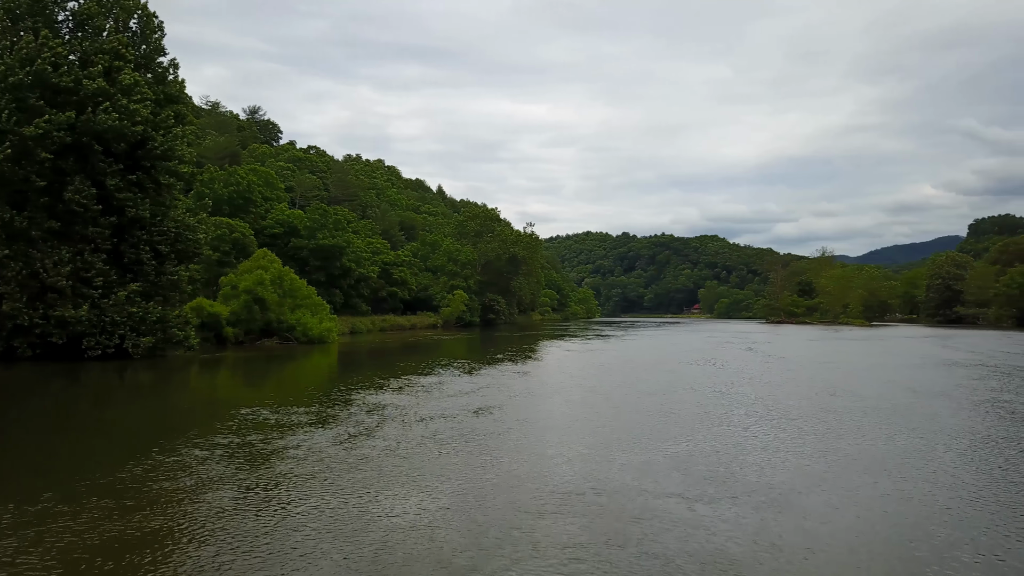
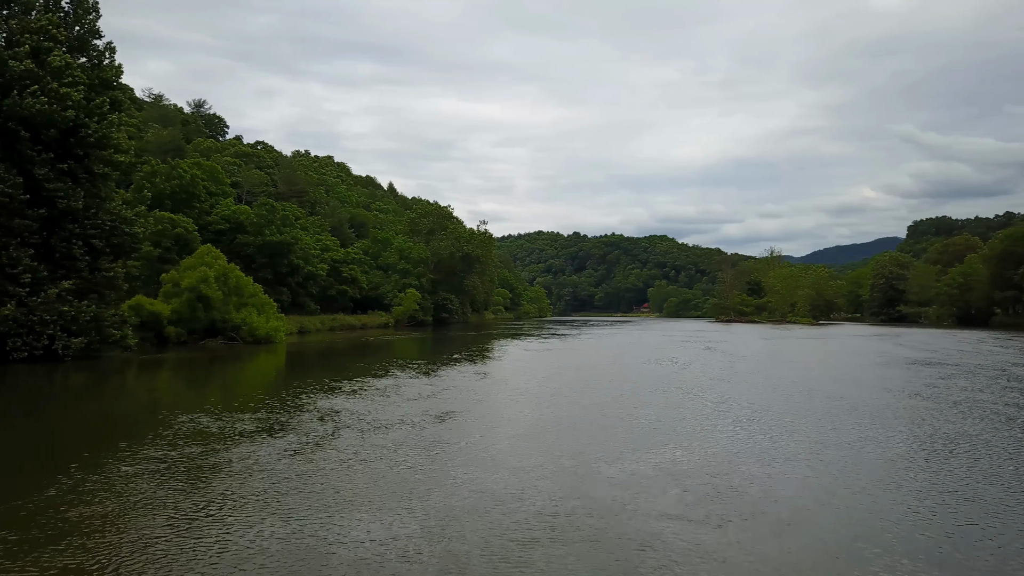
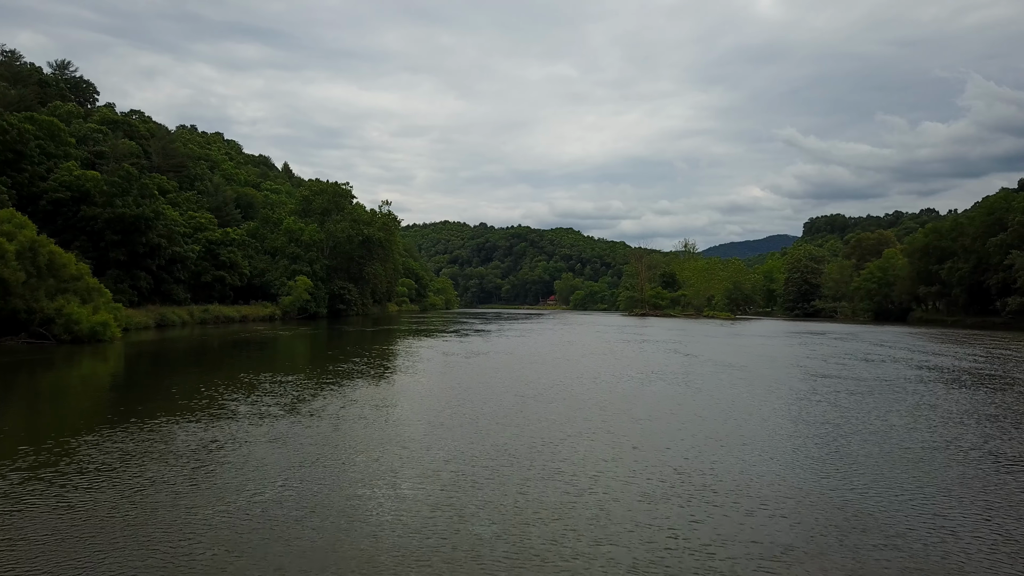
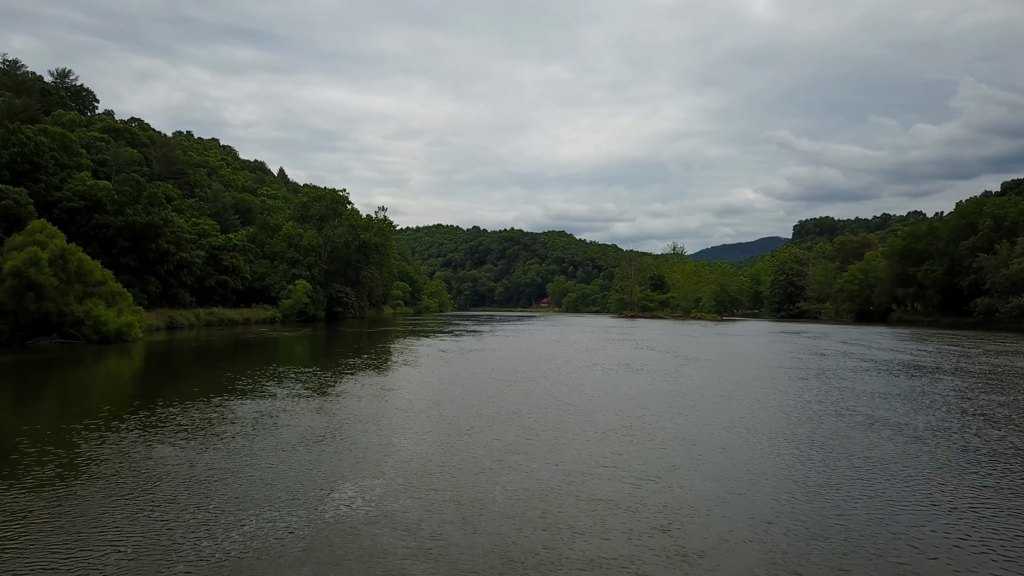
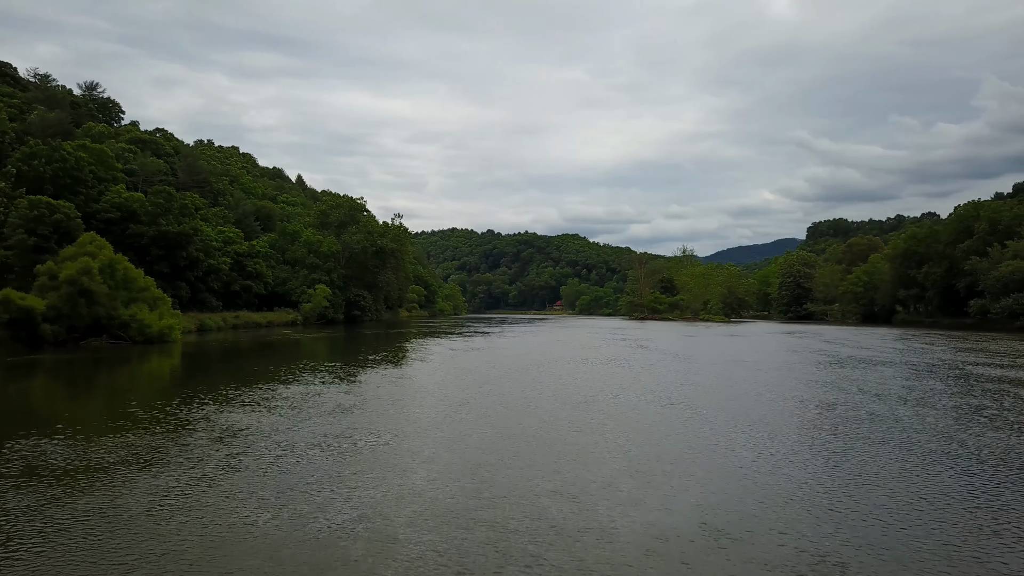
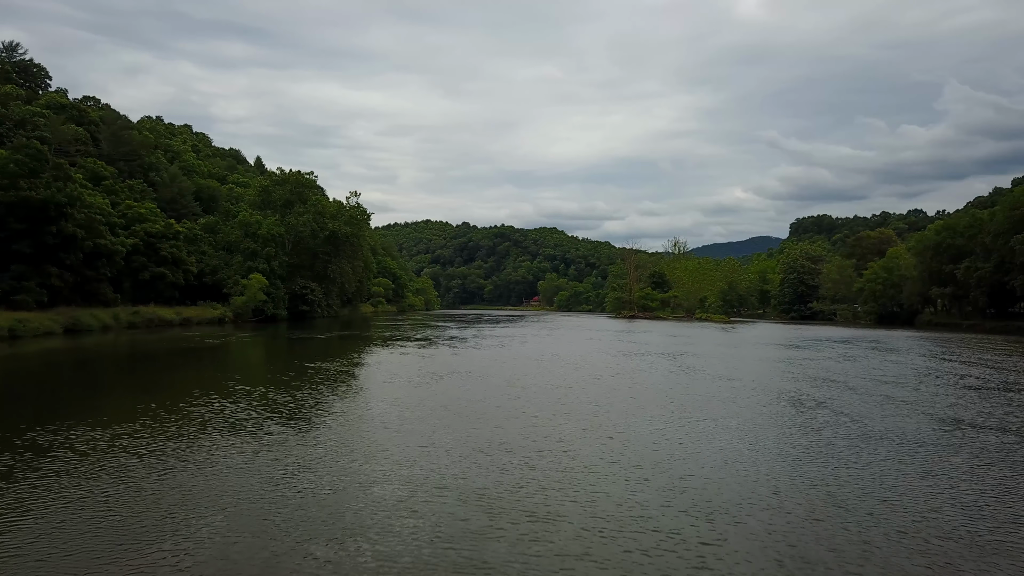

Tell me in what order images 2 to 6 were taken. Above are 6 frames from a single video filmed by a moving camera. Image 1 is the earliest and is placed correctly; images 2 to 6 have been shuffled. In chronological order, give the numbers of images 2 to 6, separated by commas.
2, 5, 4, 3, 6
